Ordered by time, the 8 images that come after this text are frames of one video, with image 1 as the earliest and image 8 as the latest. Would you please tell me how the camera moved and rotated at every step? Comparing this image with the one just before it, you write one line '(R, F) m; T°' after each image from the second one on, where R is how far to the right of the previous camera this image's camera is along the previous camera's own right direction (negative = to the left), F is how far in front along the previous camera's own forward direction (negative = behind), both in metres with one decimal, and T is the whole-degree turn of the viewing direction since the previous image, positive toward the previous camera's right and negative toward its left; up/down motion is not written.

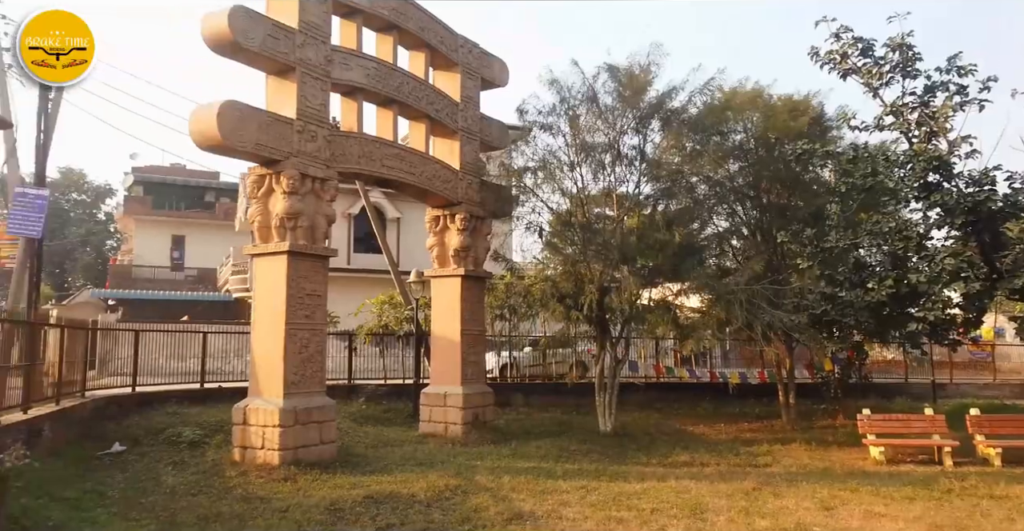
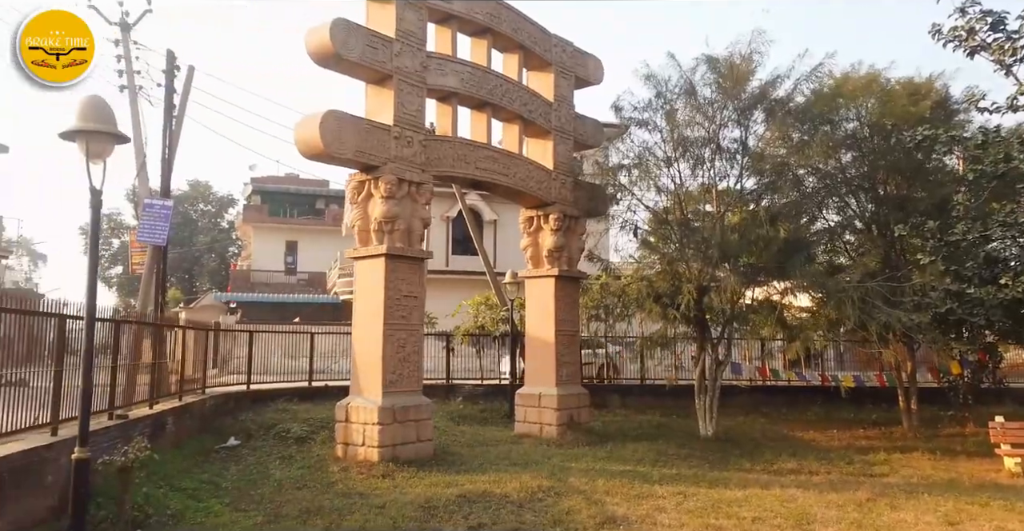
(+0.1, +0.1) m; -8°
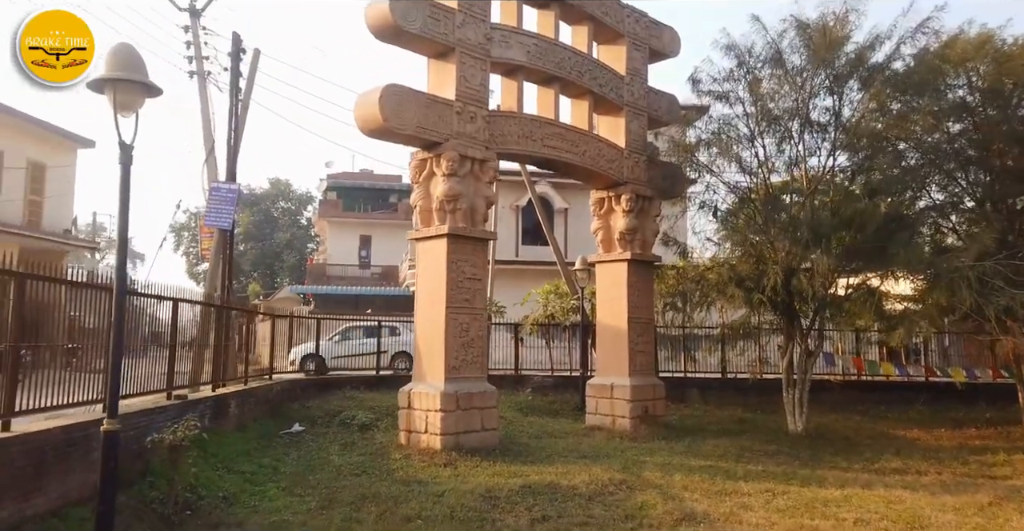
(+0.1, +0.5) m; -6°
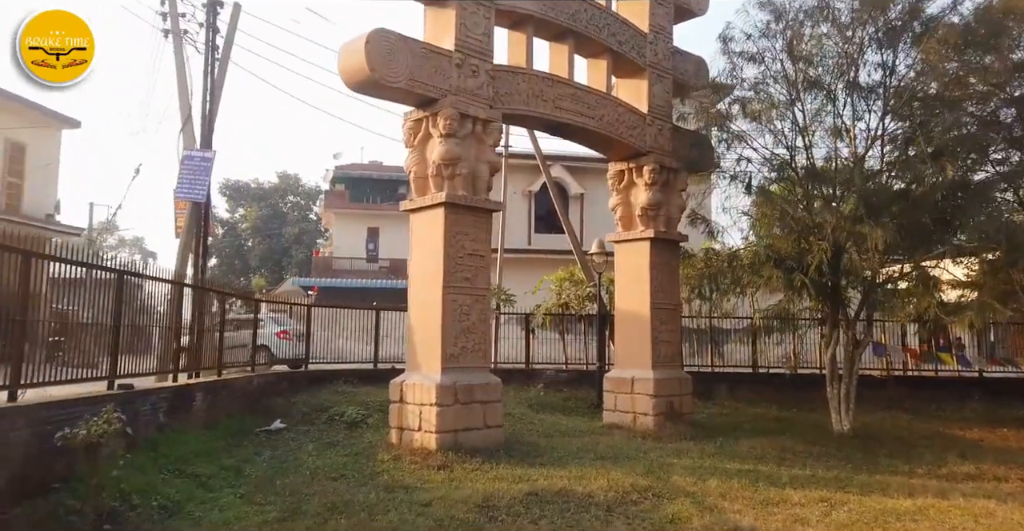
(+0.1, +1.1) m; -1°
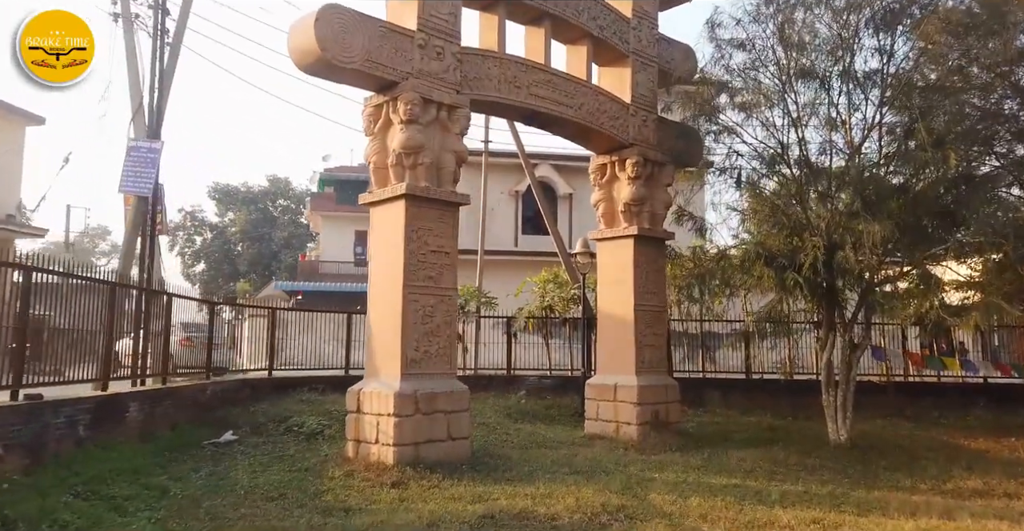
(+0.3, +0.6) m; 0°
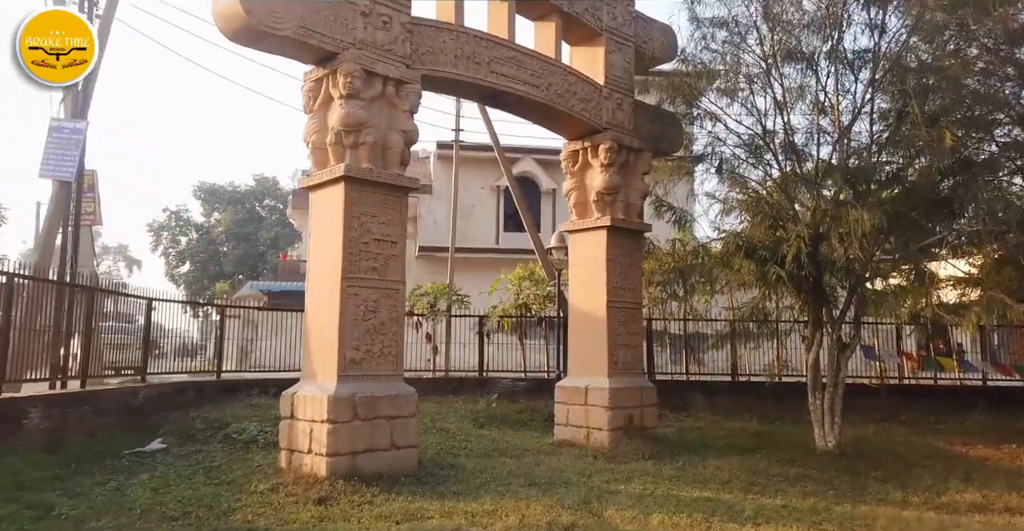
(+0.4, +0.7) m; 0°
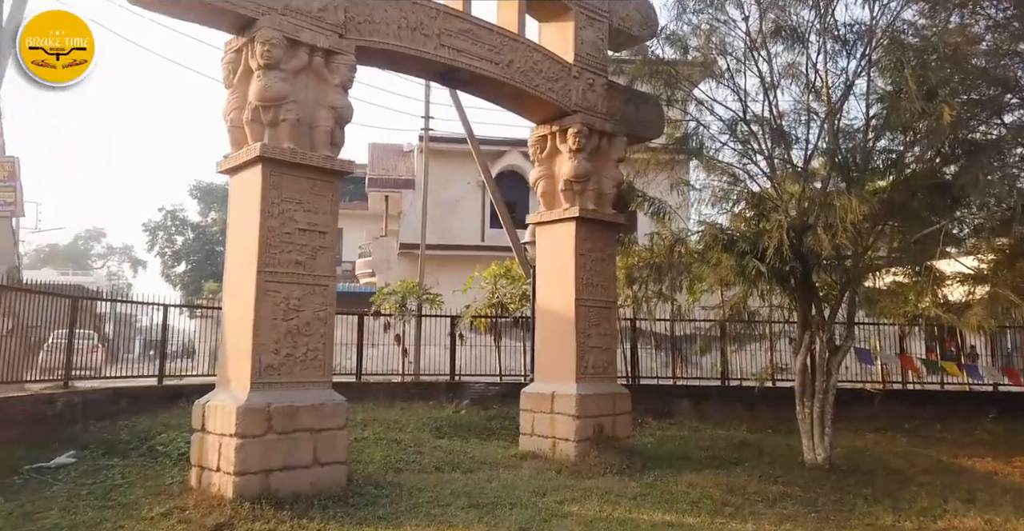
(+0.6, +0.8) m; -1°
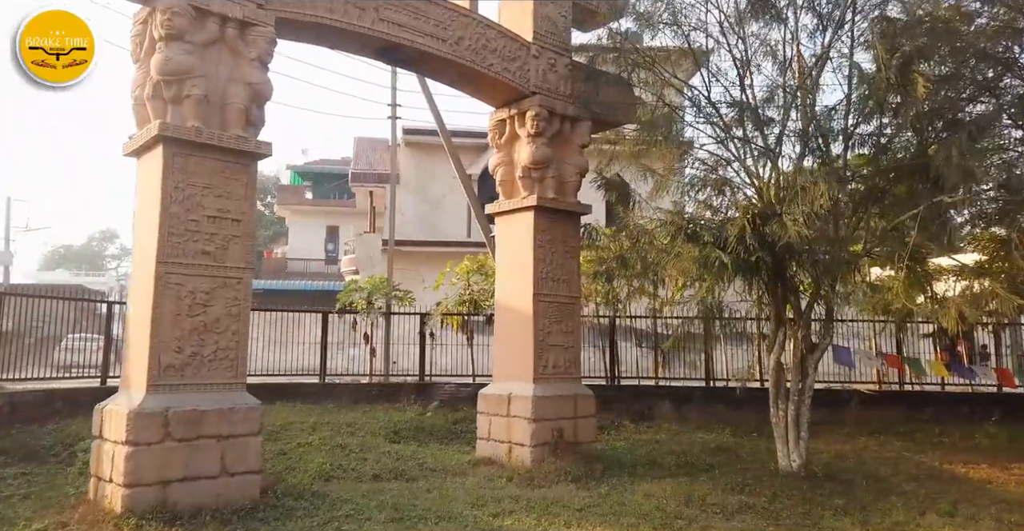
(+0.7, +0.6) m; -1°
